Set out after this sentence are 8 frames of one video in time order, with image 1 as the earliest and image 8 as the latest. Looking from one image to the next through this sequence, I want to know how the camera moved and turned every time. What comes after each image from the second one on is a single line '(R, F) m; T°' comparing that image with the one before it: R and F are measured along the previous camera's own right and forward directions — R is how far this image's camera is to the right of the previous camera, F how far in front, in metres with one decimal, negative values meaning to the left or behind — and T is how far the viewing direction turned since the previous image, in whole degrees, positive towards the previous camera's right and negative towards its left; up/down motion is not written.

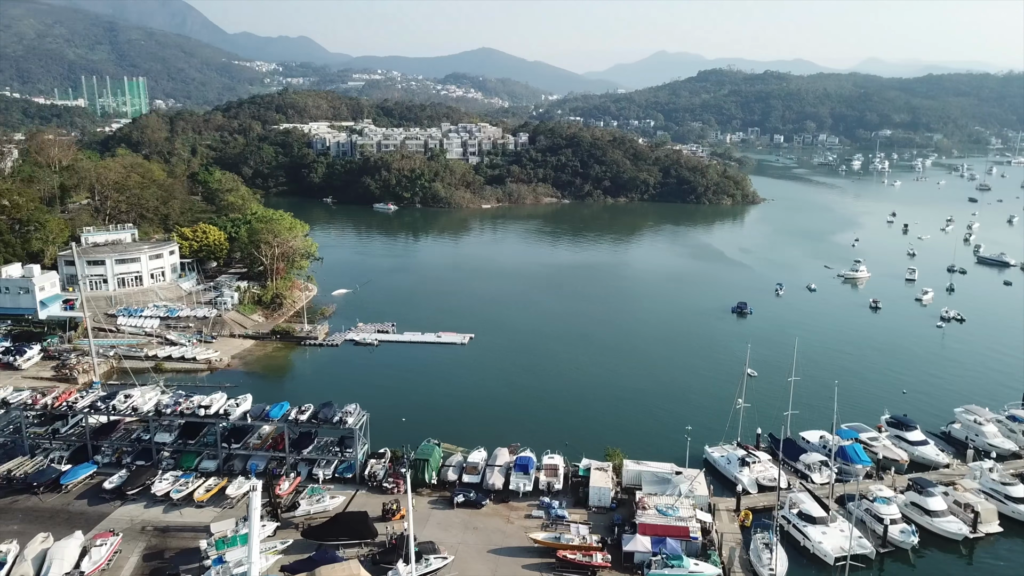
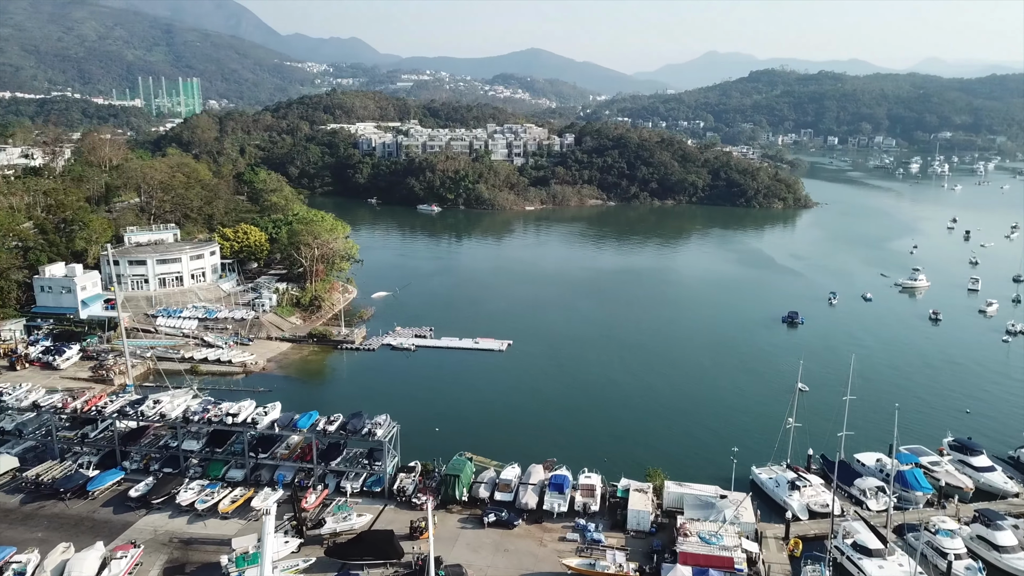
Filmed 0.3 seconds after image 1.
(+0.2, +1.0) m; -3°
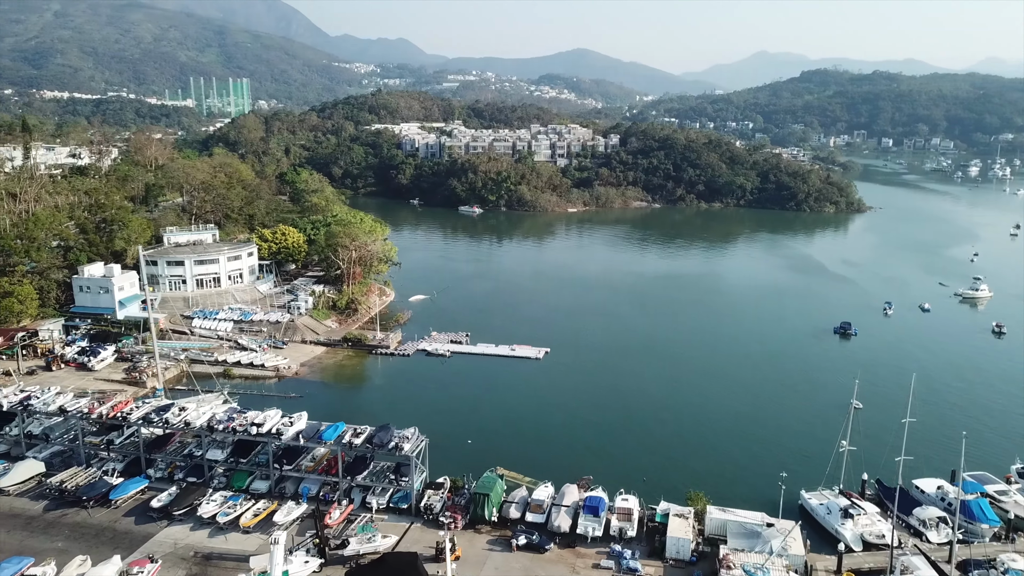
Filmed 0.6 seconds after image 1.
(+0.2, +1.0) m; -3°
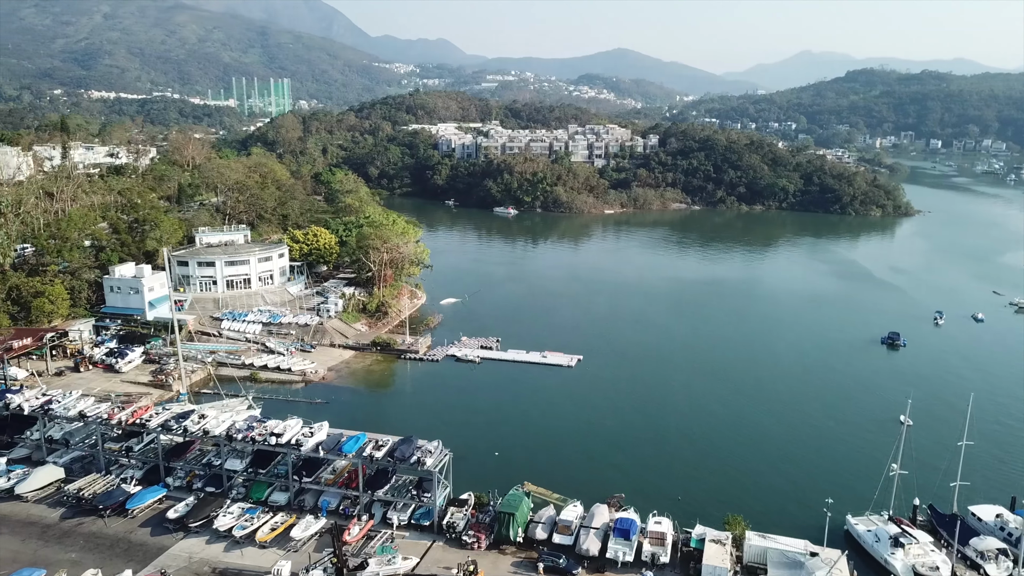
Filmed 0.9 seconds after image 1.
(+0.2, +1.0) m; -3°
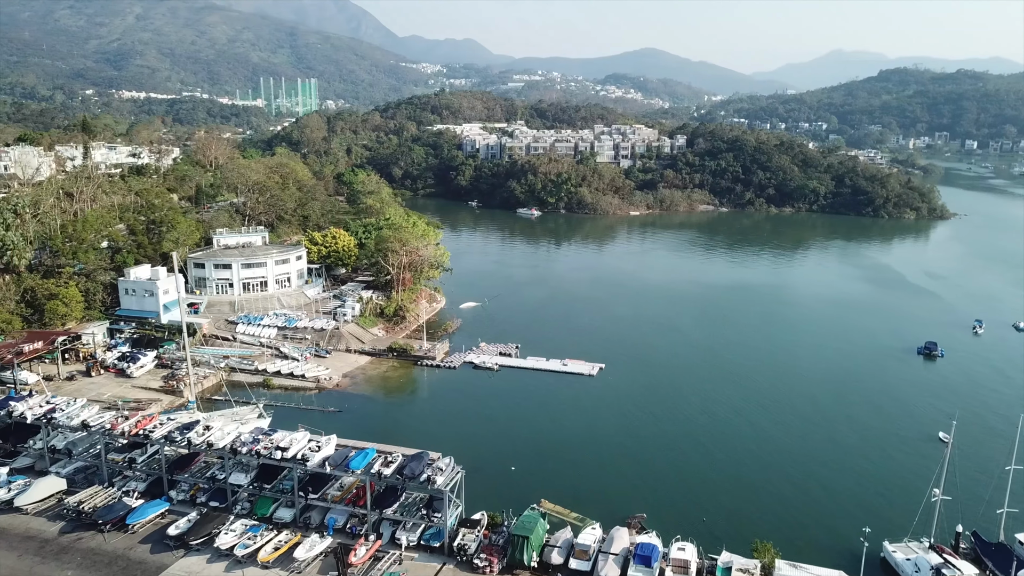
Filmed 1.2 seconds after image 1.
(+0.2, +1.0) m; -2°
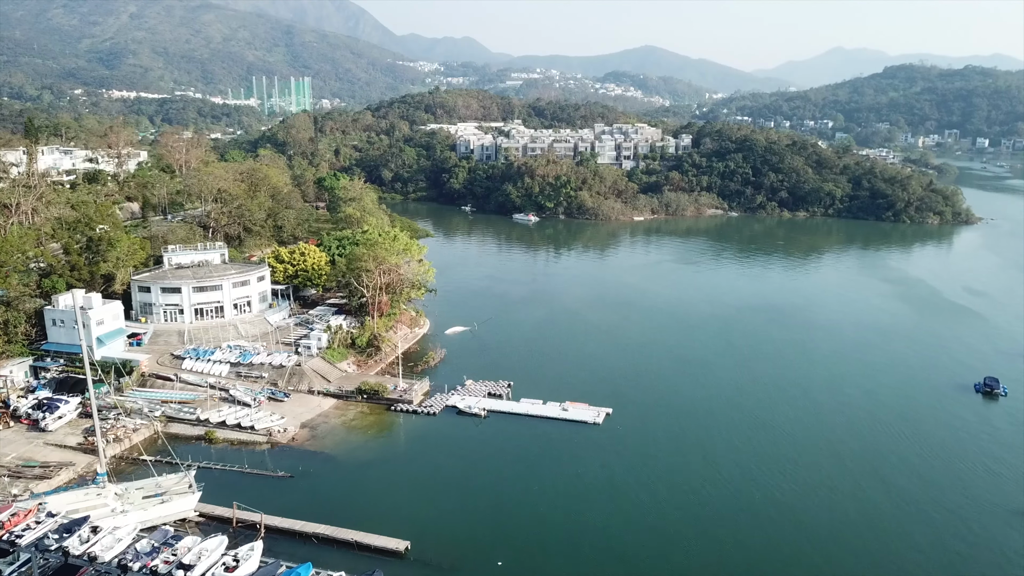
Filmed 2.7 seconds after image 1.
(+0.3, +5.1) m; 0°
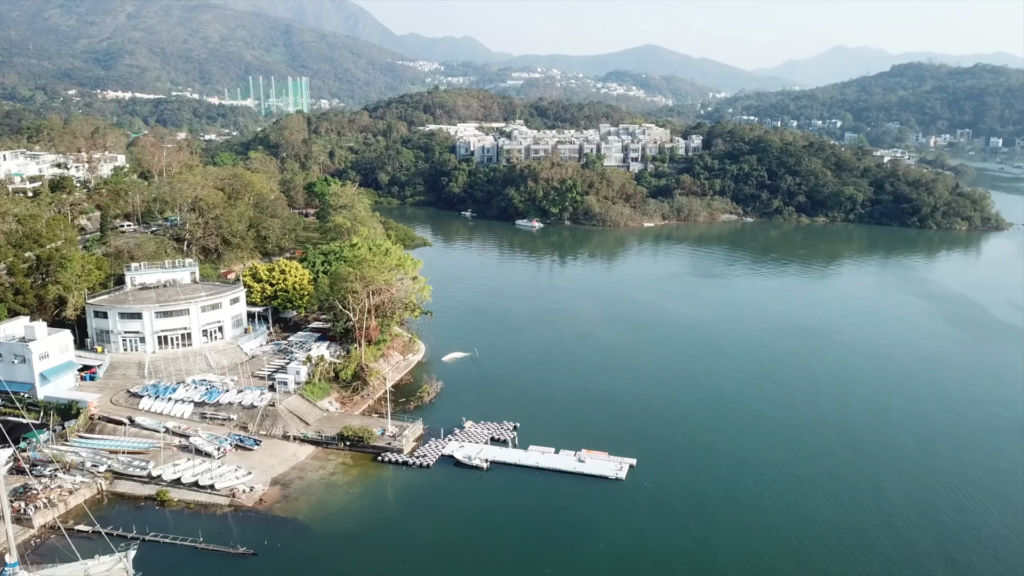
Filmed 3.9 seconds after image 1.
(-0.2, +4.1) m; 0°
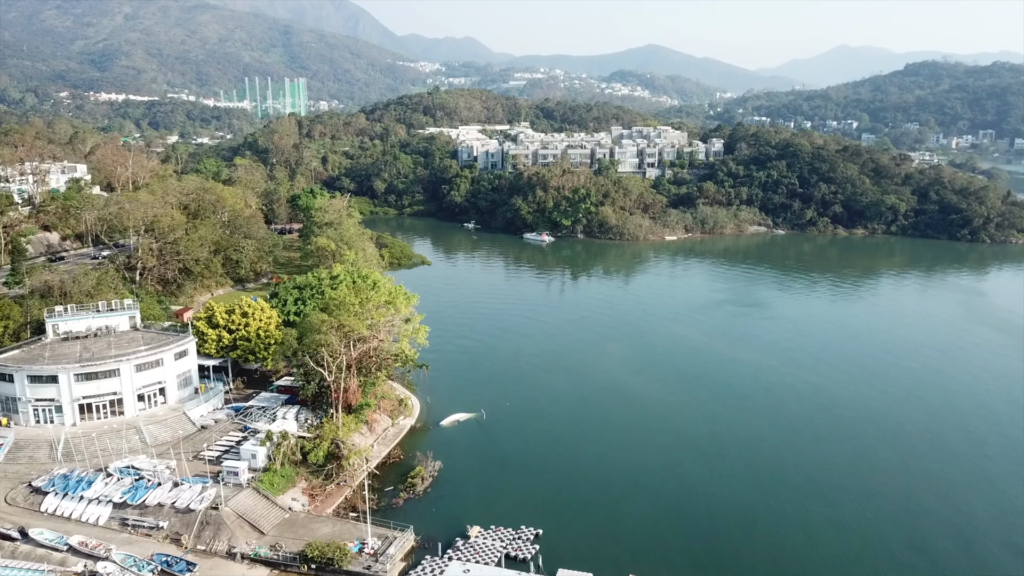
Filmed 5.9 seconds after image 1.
(-0.5, +6.6) m; 0°
